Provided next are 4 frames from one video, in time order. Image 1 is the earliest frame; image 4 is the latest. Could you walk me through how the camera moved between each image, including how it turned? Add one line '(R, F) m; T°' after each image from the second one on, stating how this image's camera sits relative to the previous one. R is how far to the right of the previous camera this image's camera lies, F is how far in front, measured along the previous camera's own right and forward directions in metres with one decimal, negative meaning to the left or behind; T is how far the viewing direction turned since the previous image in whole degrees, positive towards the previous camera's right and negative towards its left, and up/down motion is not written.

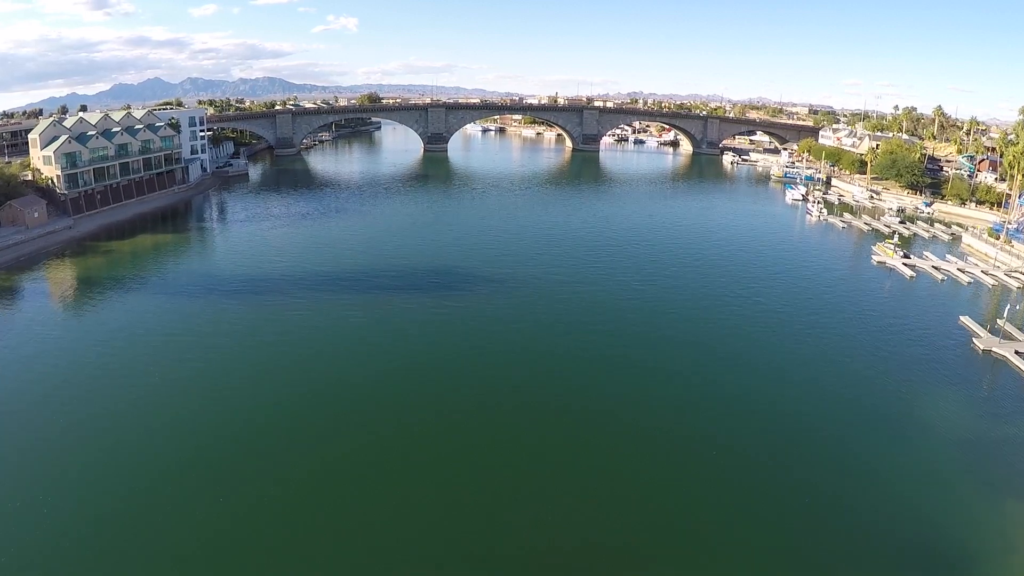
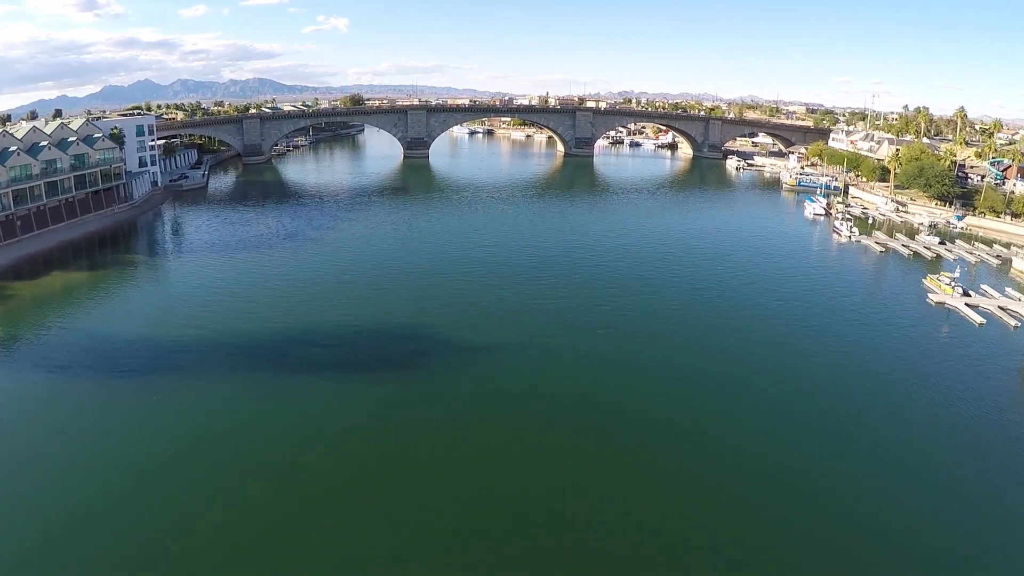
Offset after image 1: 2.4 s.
(+0.7, +8.4) m; +1°
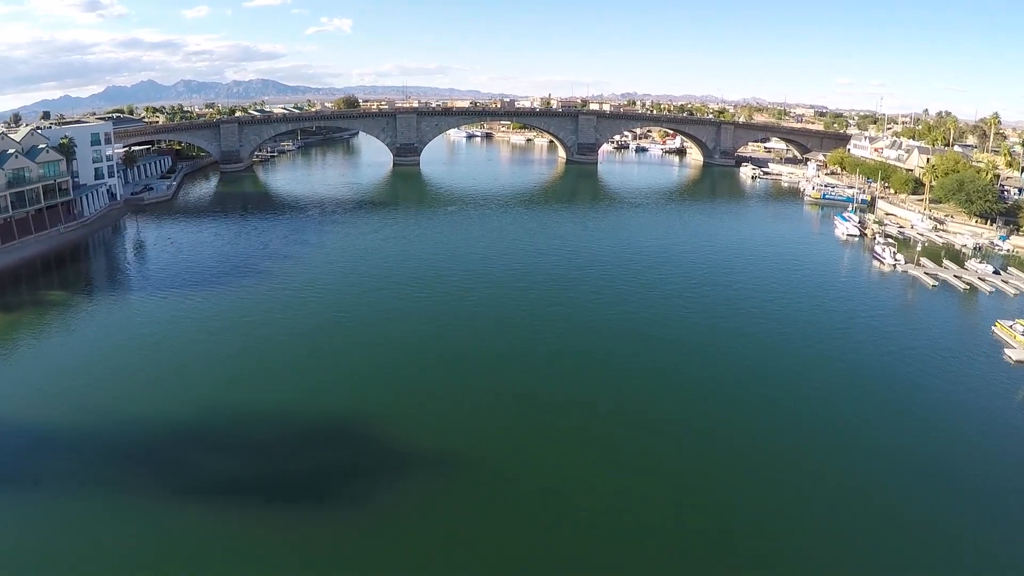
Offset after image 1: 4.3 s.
(+0.7, +7.3) m; 0°
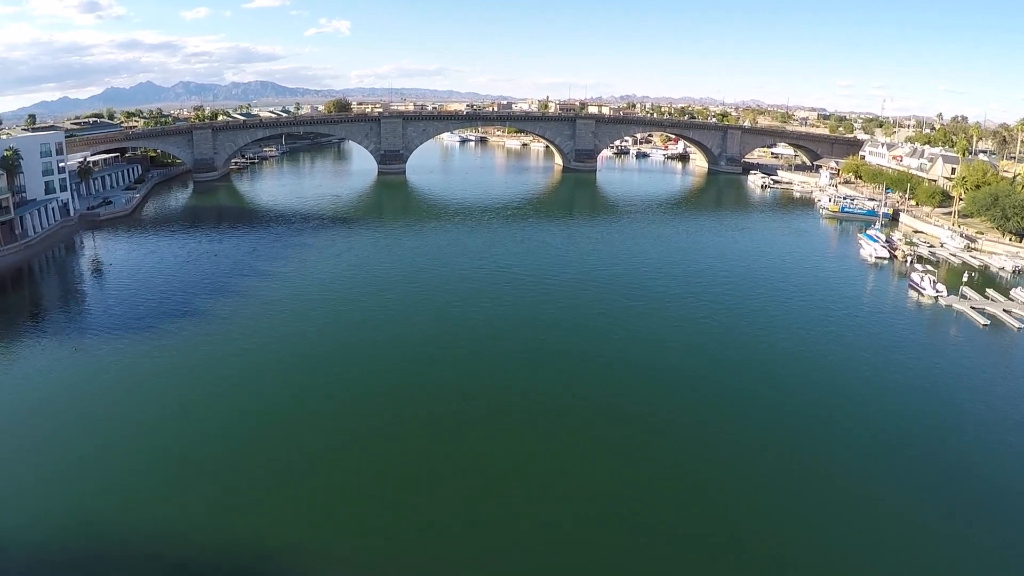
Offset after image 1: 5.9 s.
(+0.8, +6.1) m; 0°
